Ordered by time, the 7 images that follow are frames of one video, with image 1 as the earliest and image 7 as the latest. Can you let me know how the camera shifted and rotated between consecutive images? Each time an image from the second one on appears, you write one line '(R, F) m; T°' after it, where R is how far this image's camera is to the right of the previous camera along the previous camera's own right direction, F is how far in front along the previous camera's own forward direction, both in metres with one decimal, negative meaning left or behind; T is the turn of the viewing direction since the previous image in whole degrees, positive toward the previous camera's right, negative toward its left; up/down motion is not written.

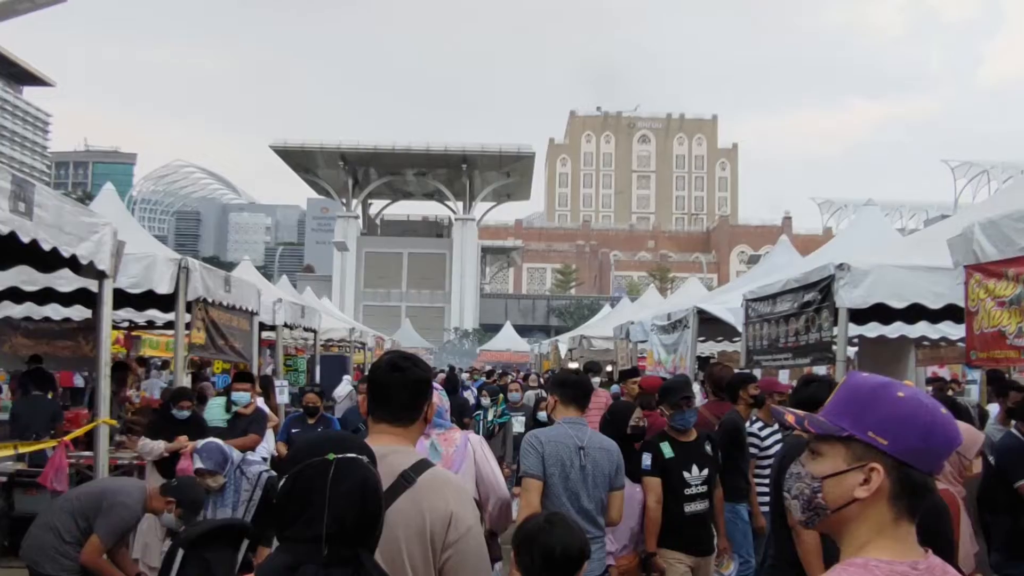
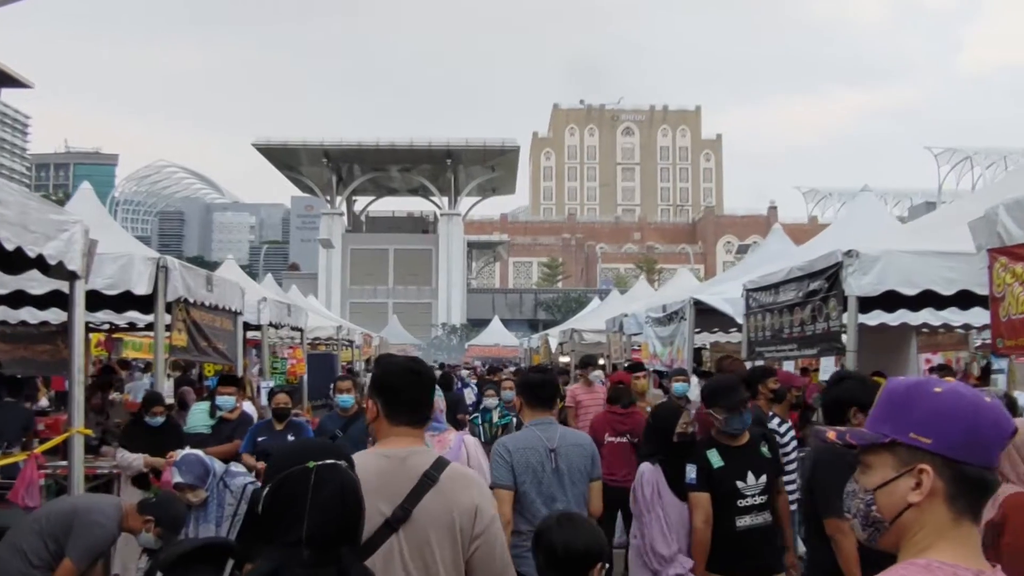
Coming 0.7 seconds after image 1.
(-0.1, +0.4) m; +1°
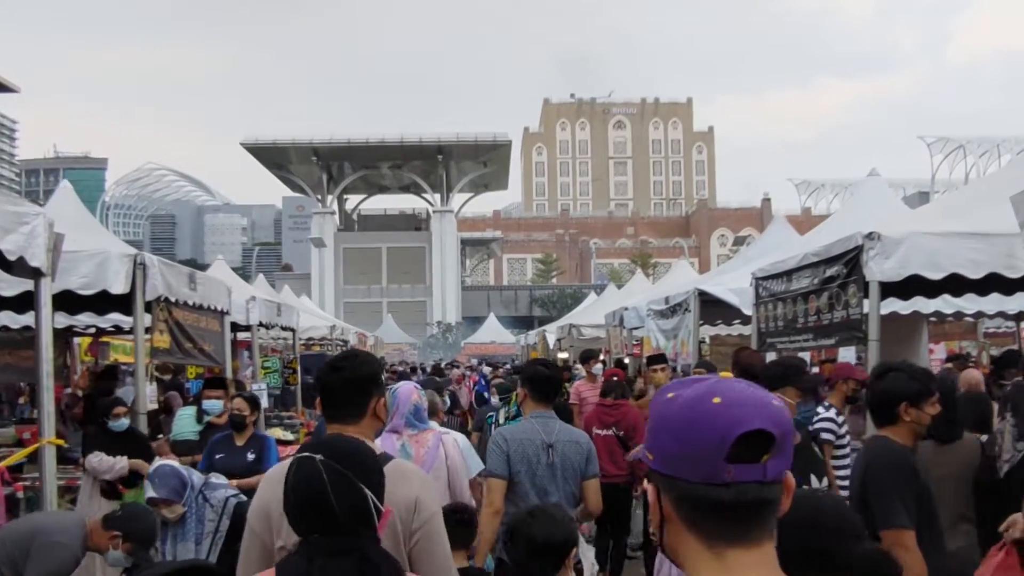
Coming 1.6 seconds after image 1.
(-0.1, +0.5) m; 0°
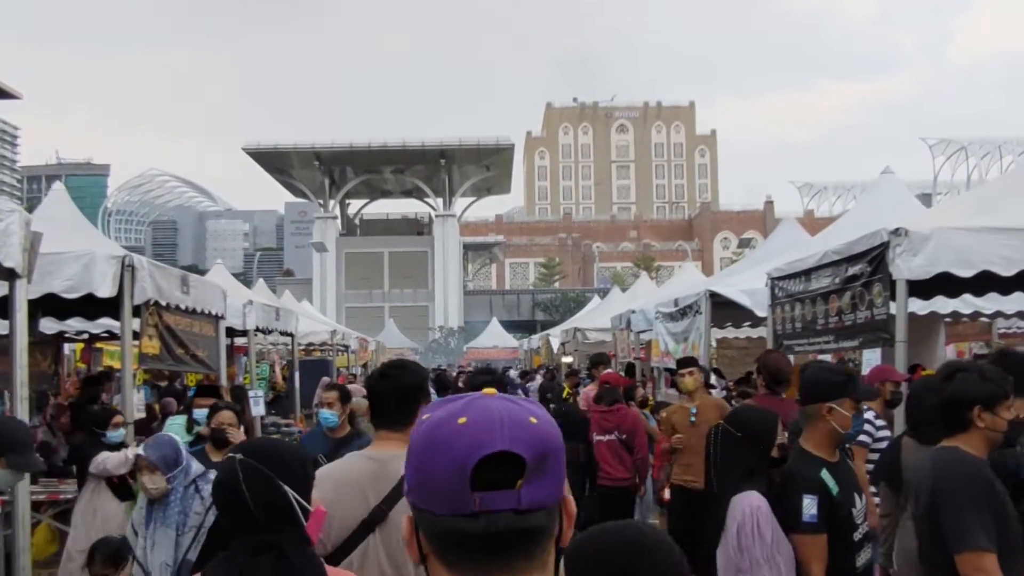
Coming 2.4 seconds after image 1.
(0.0, +0.4) m; 0°
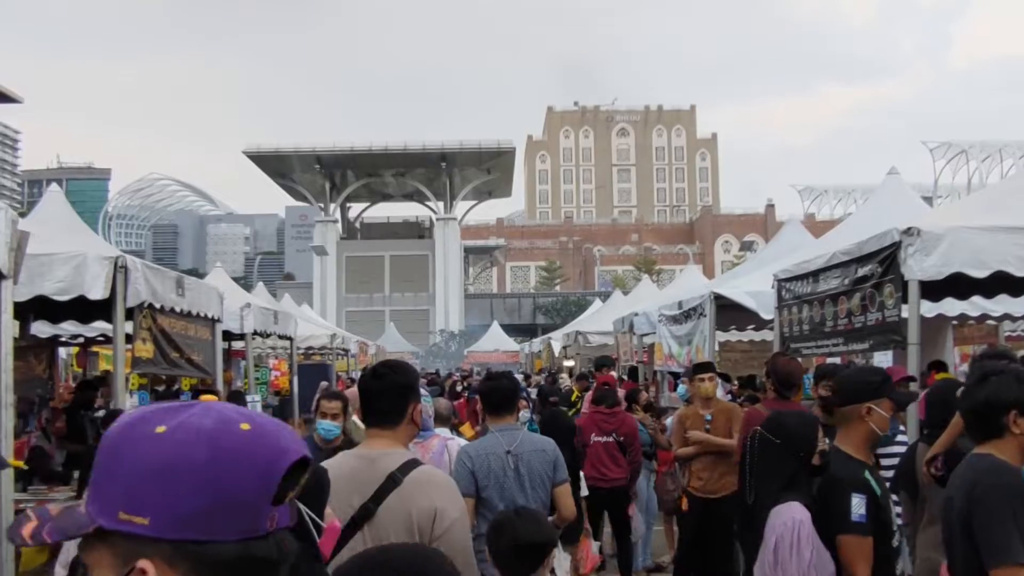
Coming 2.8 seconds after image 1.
(0.0, +0.2) m; 0°
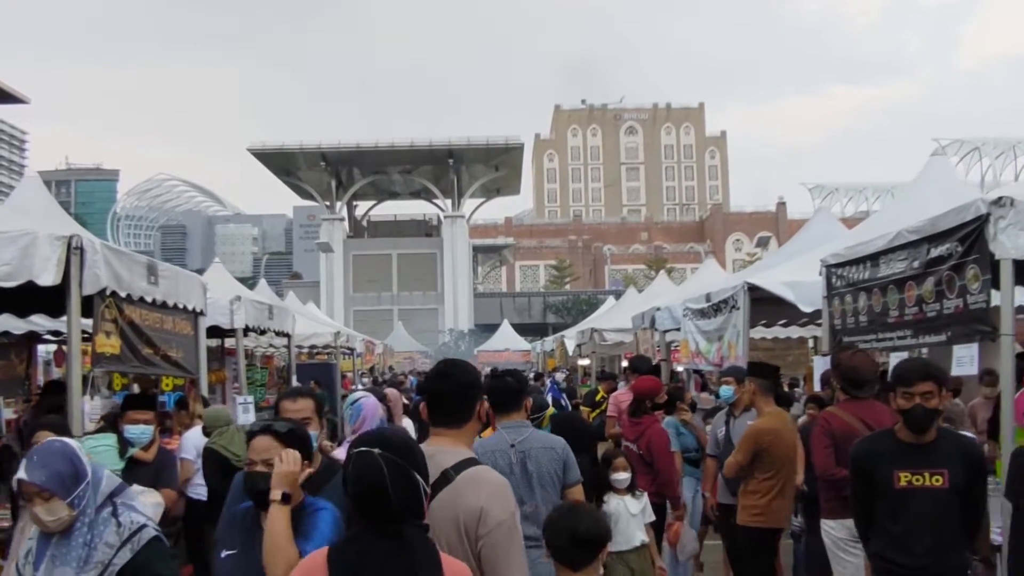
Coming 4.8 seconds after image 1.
(-0.1, +1.1) m; 0°
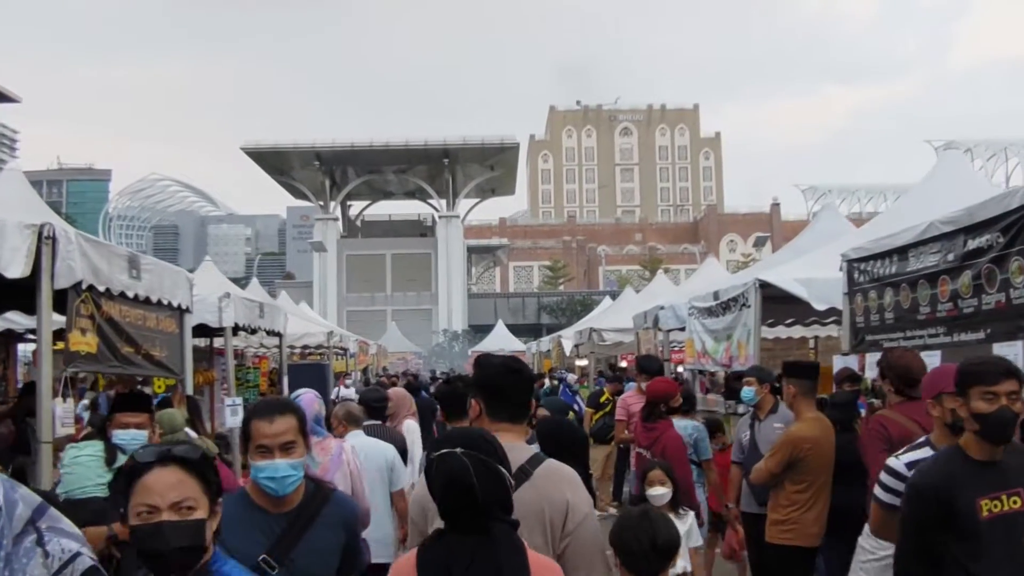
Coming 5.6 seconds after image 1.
(-0.1, +0.5) m; 0°
